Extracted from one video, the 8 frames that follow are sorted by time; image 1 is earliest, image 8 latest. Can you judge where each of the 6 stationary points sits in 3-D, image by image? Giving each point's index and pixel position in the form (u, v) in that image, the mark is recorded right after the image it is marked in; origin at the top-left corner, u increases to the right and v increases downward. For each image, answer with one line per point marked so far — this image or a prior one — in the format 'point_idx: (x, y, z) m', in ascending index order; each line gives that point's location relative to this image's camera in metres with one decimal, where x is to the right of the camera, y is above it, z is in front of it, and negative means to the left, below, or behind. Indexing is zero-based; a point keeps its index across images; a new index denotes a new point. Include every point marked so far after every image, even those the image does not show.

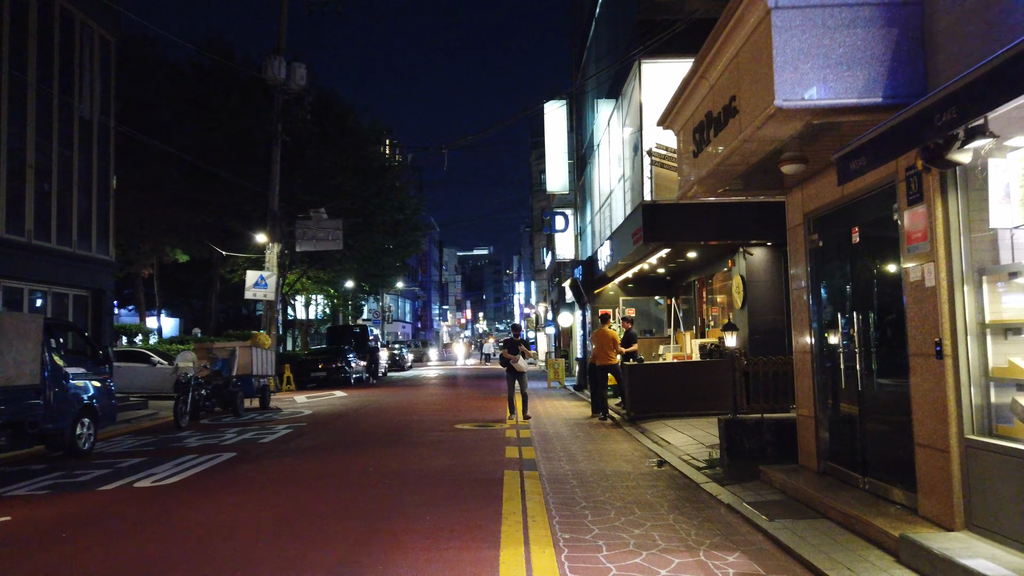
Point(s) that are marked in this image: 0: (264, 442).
0: (-4.0, -2.5, +12.5) m
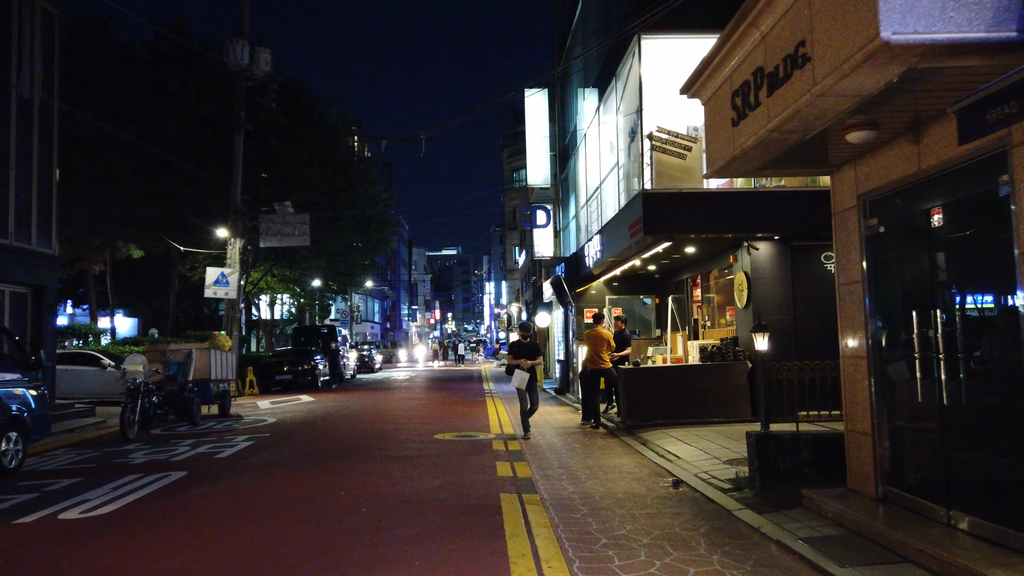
0: (-4.2, -2.4, +11.1) m
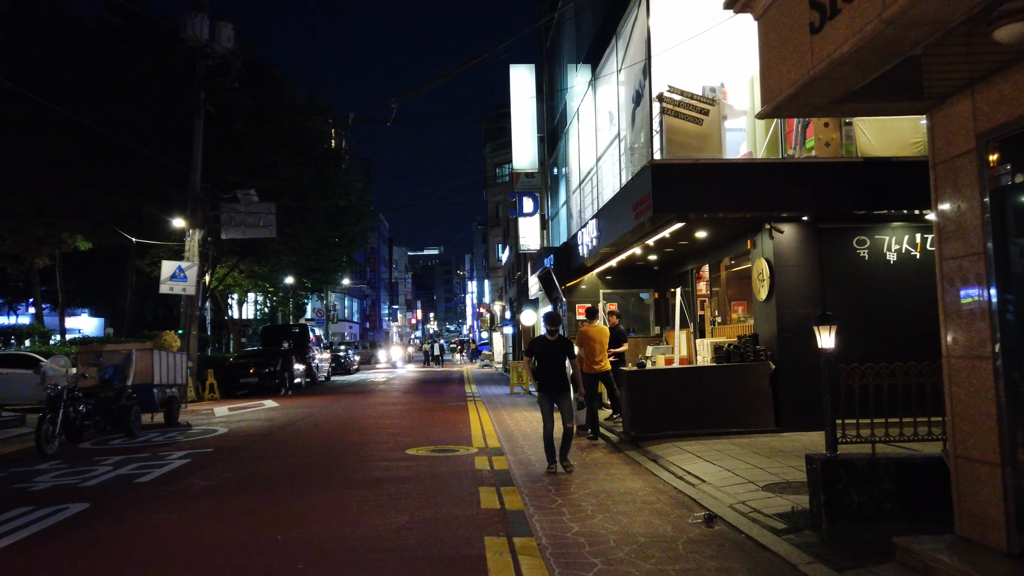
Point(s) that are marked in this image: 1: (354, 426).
0: (-4.4, -2.3, +9.1) m
1: (-2.9, -2.6, +14.3) m
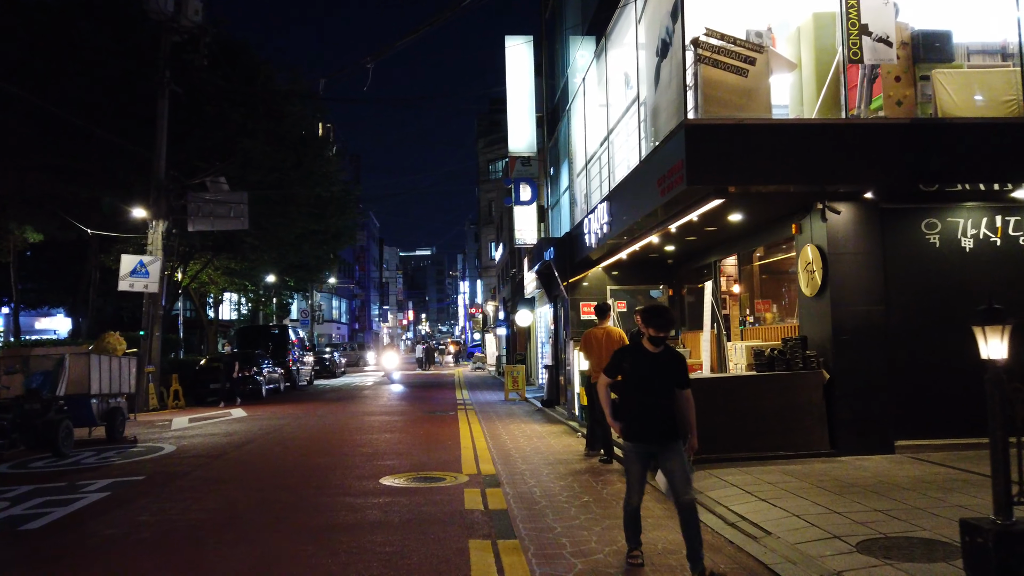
0: (-4.4, -2.2, +7.0) m
1: (-3.0, -2.5, +12.2) m
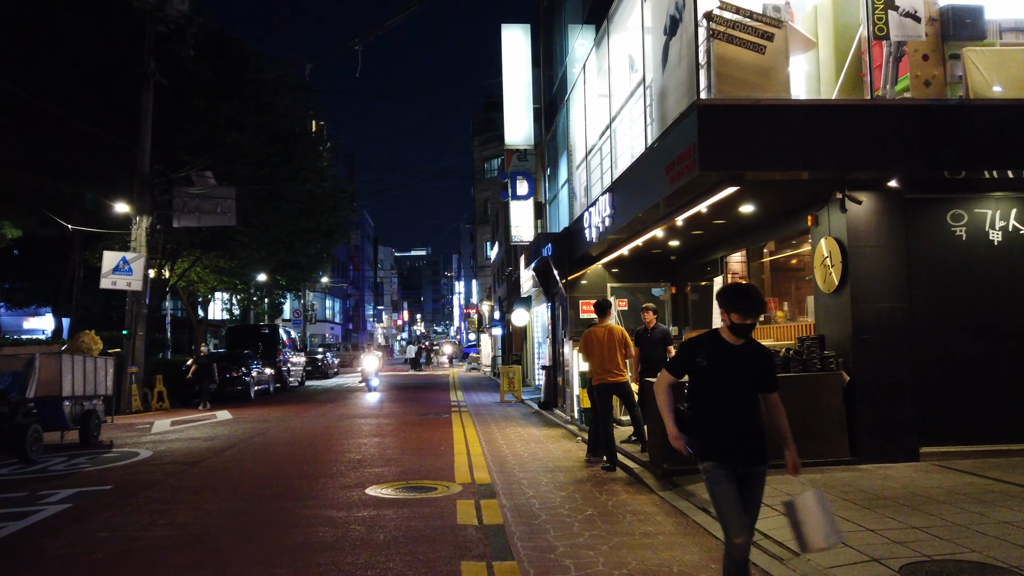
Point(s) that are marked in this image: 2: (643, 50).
0: (-4.4, -2.1, +6.3) m
1: (-3.1, -2.4, +11.5) m
2: (+1.7, +3.1, +10.1) m
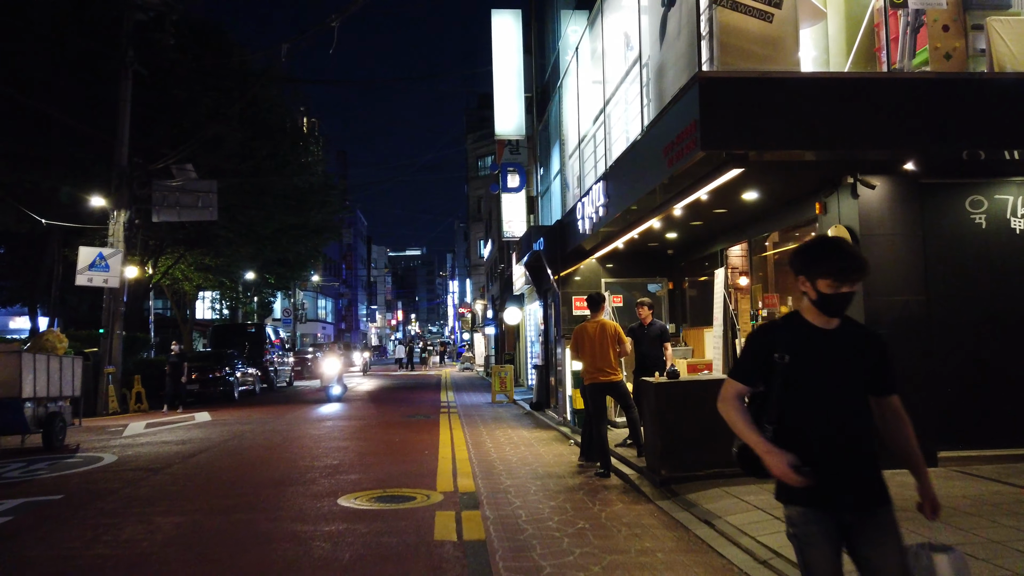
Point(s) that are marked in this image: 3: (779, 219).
0: (-4.5, -2.0, +5.6) m
1: (-3.2, -2.3, +10.9) m
2: (+1.6, +3.2, +9.4) m
3: (+3.5, +0.9, +10.2) m
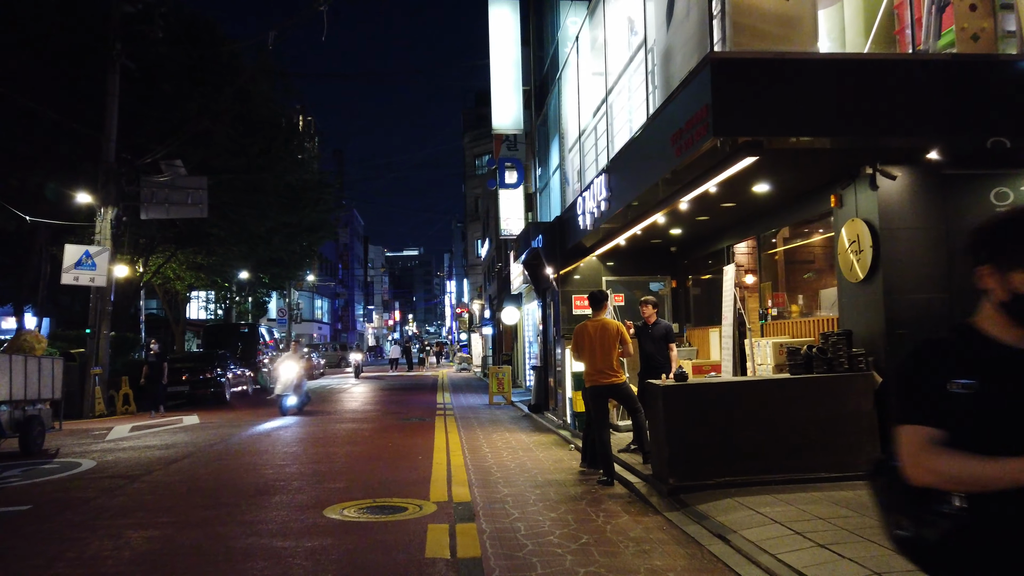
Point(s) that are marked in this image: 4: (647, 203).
0: (-4.6, -2.0, +5.1) m
1: (-3.2, -2.3, +10.4) m
2: (+1.5, +3.2, +8.9) m
3: (+3.5, +0.9, +9.7) m
4: (+1.7, +1.1, +9.7) m
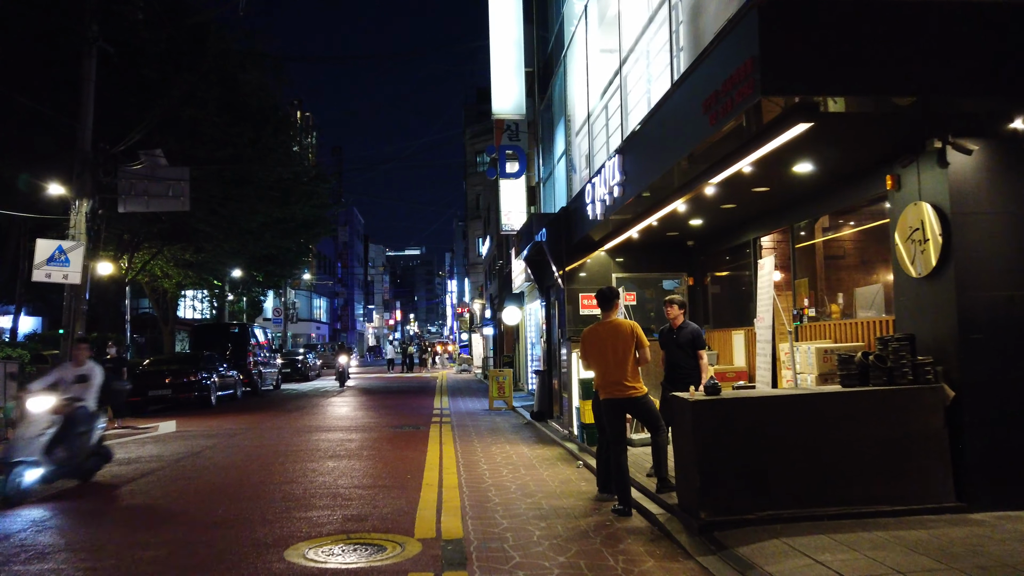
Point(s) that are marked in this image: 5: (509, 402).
0: (-4.6, -2.0, +3.9) m
1: (-3.2, -2.3, +9.1) m
2: (+1.5, +3.3, +7.7) m
3: (+3.5, +1.0, +8.5) m
4: (+1.7, +1.1, +8.4) m
5: (-0.1, -2.8, +18.8) m
